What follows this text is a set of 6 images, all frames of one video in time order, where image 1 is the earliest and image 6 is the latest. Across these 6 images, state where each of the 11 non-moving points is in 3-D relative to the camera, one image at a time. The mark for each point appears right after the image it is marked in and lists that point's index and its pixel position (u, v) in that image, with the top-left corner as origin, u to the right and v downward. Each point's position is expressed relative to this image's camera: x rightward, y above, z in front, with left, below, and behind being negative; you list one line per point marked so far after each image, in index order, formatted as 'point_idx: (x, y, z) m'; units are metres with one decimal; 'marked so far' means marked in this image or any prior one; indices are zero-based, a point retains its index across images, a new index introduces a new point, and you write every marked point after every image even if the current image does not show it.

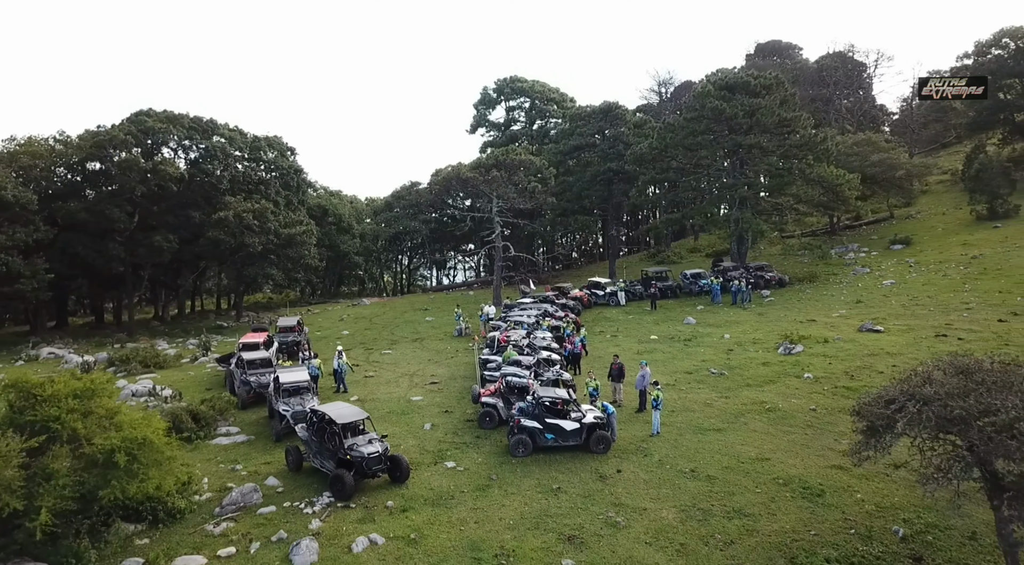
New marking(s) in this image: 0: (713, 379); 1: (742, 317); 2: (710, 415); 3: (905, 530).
0: (+3.8, -1.8, +12.8) m
1: (+6.2, -0.9, +18.1) m
2: (+3.3, -2.2, +11.1) m
3: (+4.4, -2.7, +7.2) m
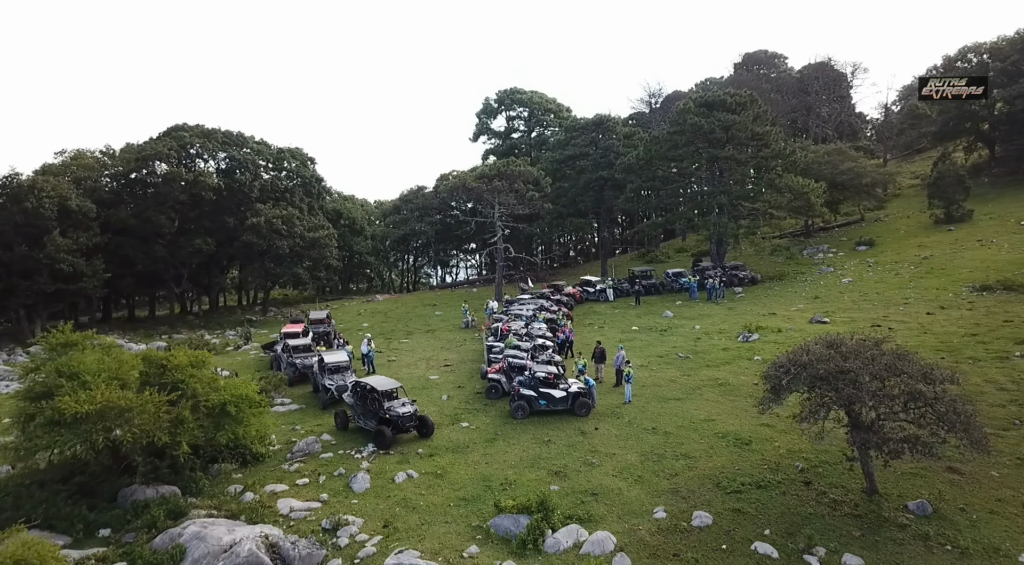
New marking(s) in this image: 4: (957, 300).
0: (+3.8, -1.8, +15.4) m
1: (+6.3, -0.9, +20.7) m
2: (+3.3, -2.1, +13.8) m
3: (+4.4, -2.7, +9.9) m
4: (+12.5, -0.4, +18.8) m
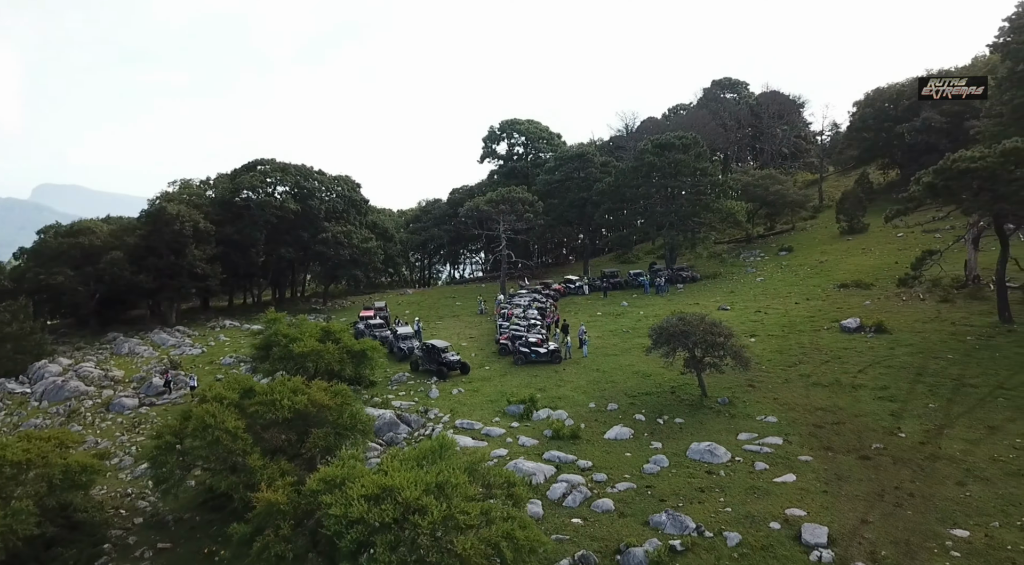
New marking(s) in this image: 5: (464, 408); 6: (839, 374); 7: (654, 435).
0: (+3.9, -1.8, +24.0) m
1: (+6.3, -0.8, +29.3) m
2: (+3.4, -2.2, +22.3) m
3: (+4.5, -2.8, +18.4) m
4: (+12.6, -0.3, +27.4) m
5: (-1.3, -3.3, +17.7) m
6: (+8.9, -2.5, +18.2) m
7: (+3.4, -3.5, +15.6) m
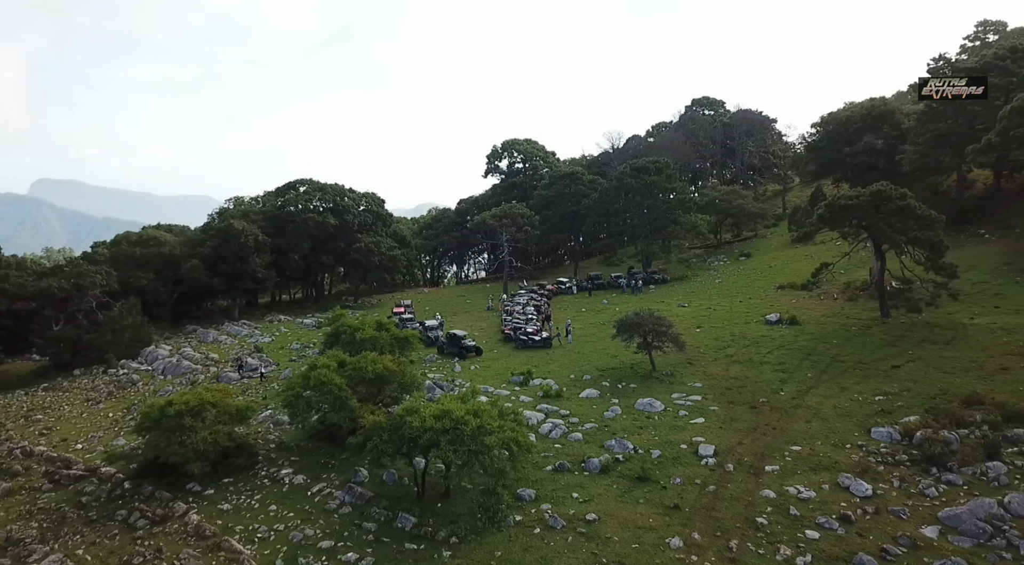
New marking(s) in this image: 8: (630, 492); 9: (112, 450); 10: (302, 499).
0: (+4.0, -2.0, +30.7) m
1: (+6.4, -0.9, +36.0) m
2: (+3.5, -2.3, +29.0) m
3: (+4.6, -3.0, +25.1) m
4: (+12.7, -0.5, +34.1) m
5: (-1.2, -3.5, +24.4) m
6: (+9.0, -2.7, +24.9) m
7: (+3.4, -3.7, +22.3) m
8: (+2.9, -5.2, +16.6) m
9: (-11.5, -4.9, +19.4) m
10: (-5.1, -5.4, +16.5) m
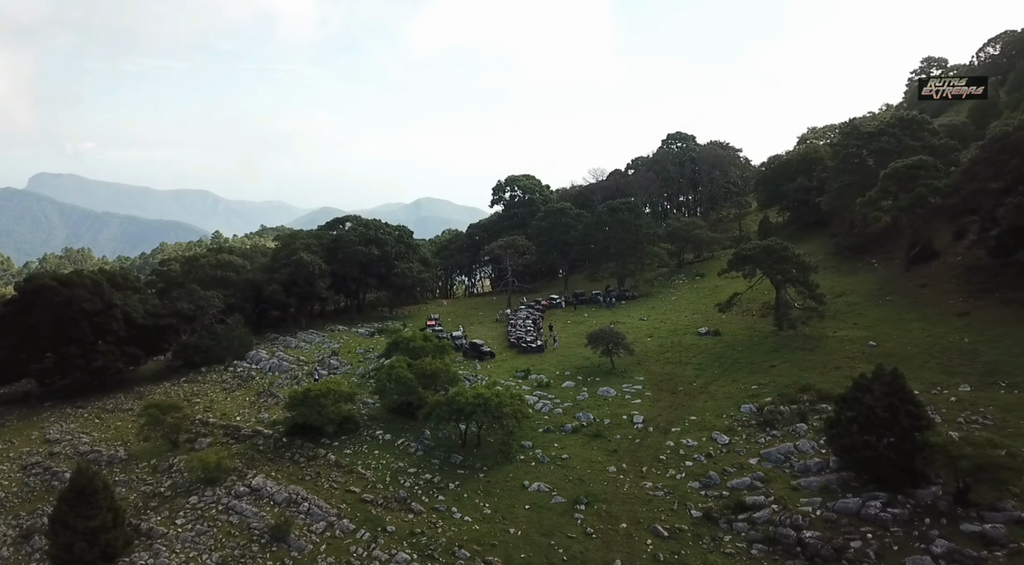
0: (+4.2, -3.3, +41.8) m
1: (+6.6, -2.2, +47.0) m
2: (+3.7, -3.7, +40.1) m
3: (+4.9, -4.3, +36.2) m
4: (+12.9, -1.7, +45.2) m
5: (-1.0, -4.9, +35.4) m
6: (+9.2, -4.0, +36.0) m
7: (+3.7, -5.1, +33.4) m
8: (+3.2, -6.7, +27.7) m
9: (-11.3, -6.3, +30.4) m
10: (-4.9, -6.8, +27.6) m
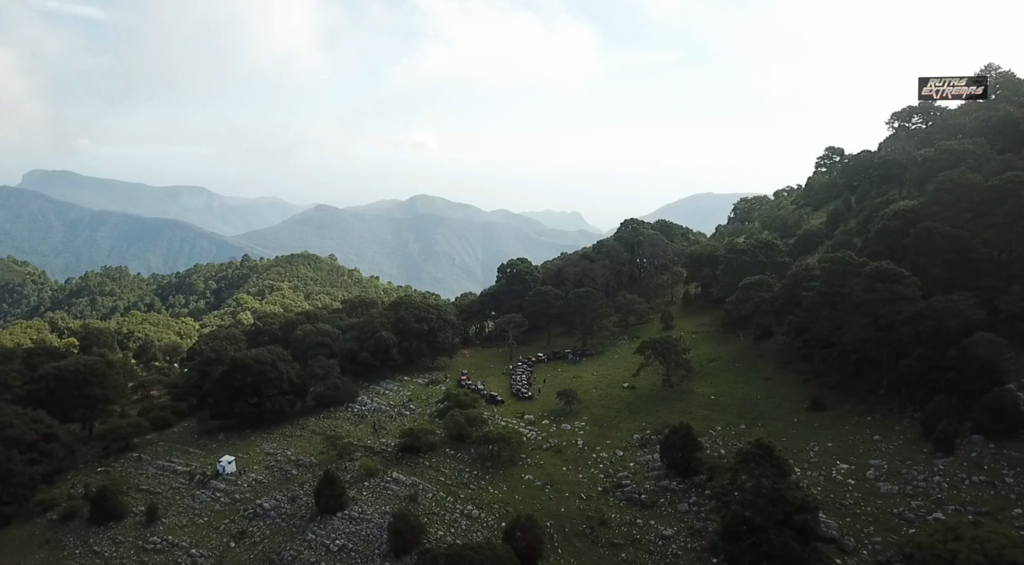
0: (+4.3, -10.6, +69.0) m
1: (+6.7, -9.5, +74.3) m
2: (+3.8, -11.1, +67.4) m
3: (+5.0, -11.7, +63.5) m
4: (+13.0, -9.1, +72.5) m
5: (-0.8, -12.3, +62.7) m
6: (+9.4, -11.5, +63.3) m
7: (+3.9, -12.6, +60.6) m
8: (+3.5, -14.2, +55.0) m
9: (-11.0, -13.8, +57.6) m
10: (-4.6, -14.3, +54.8) m
